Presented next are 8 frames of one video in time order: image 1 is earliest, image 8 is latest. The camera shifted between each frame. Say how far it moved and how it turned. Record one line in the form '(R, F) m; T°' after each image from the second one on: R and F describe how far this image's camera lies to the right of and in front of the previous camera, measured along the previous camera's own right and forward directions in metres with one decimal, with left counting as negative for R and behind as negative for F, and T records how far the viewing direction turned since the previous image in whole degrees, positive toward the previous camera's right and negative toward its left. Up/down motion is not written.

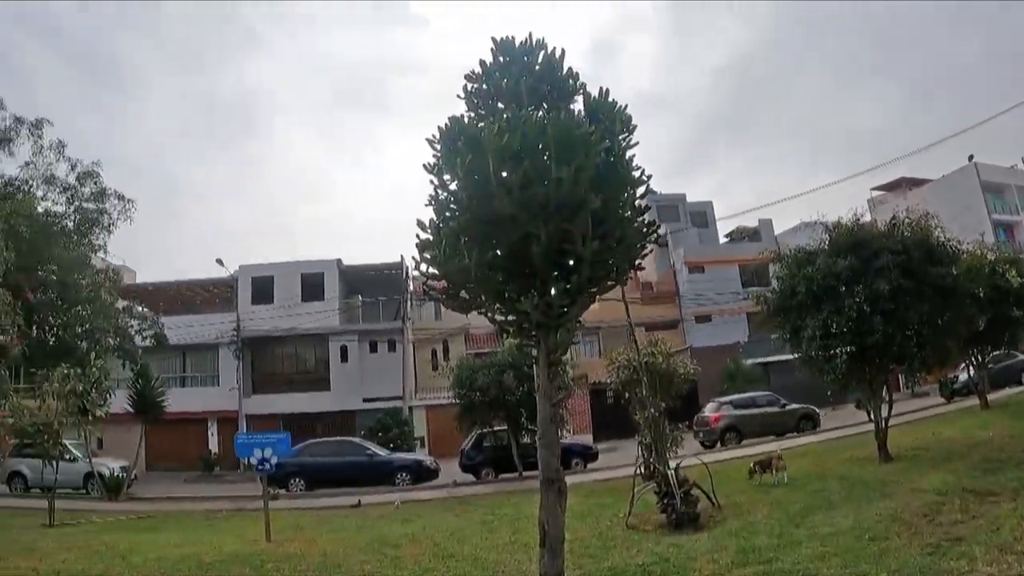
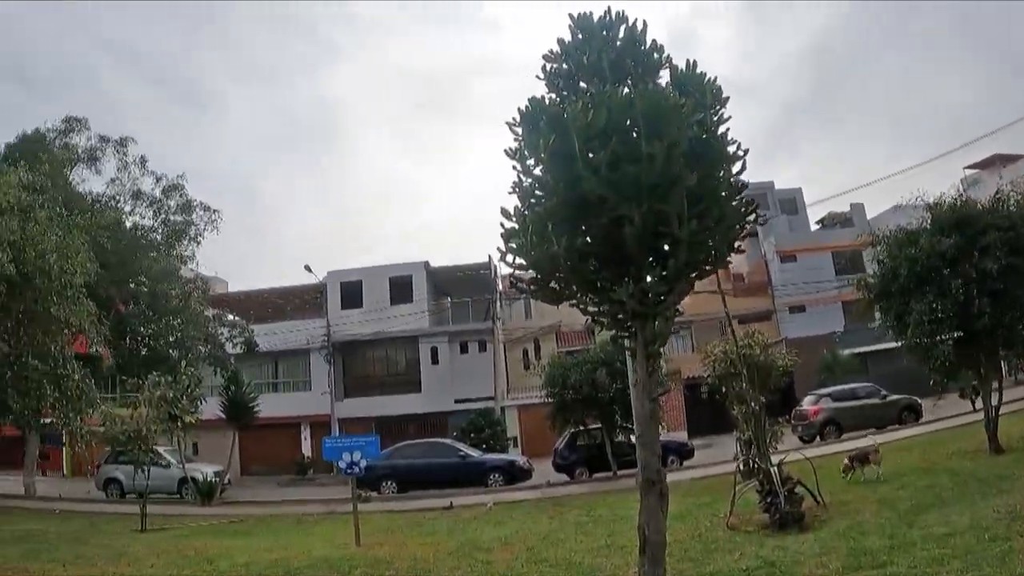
(0.0, +0.6) m; -6°
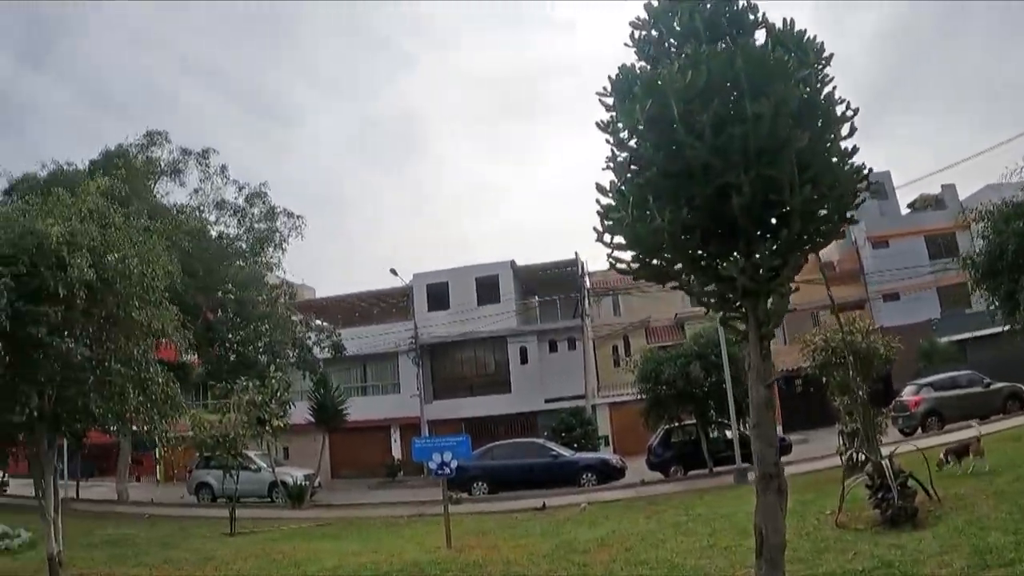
(-0.1, +0.5) m; -5°
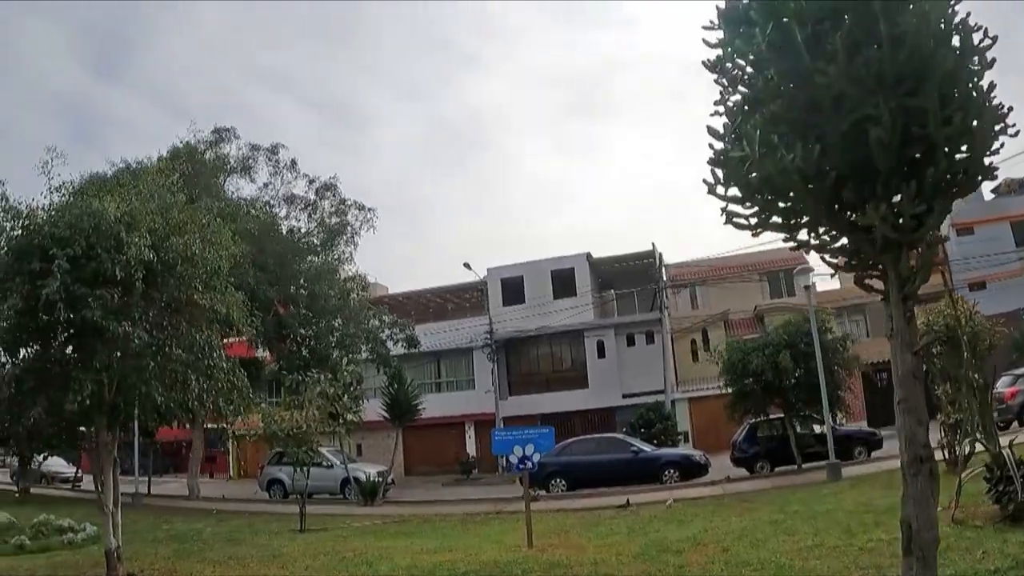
(-0.1, +0.7) m; -5°
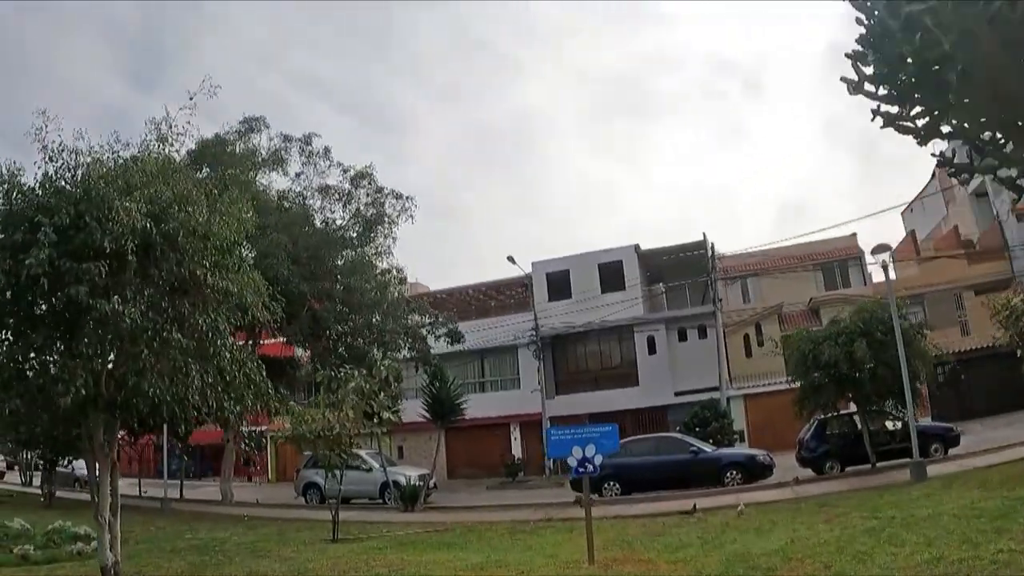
(-0.1, +1.3) m; -3°
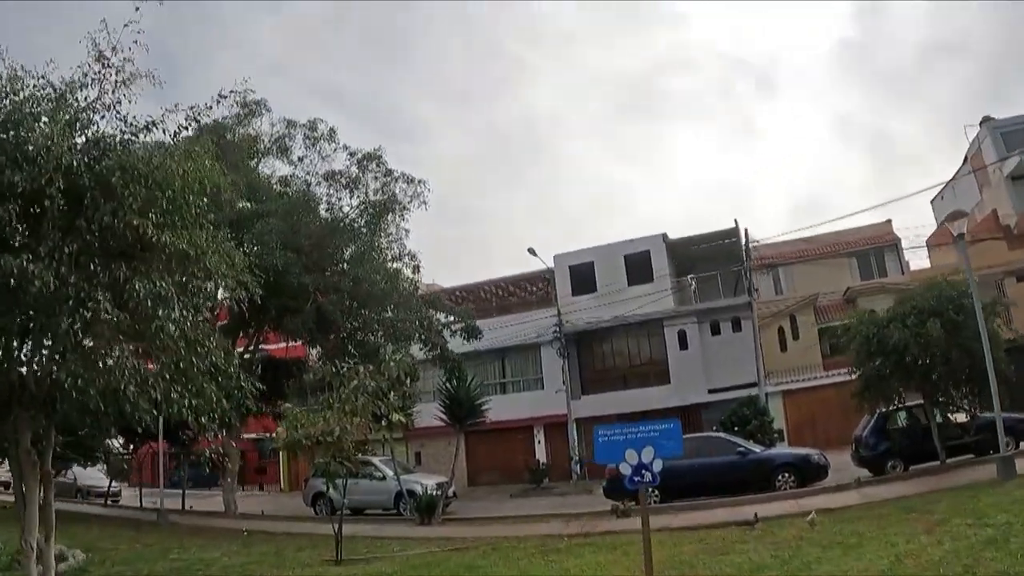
(-0.1, +1.7) m; -1°
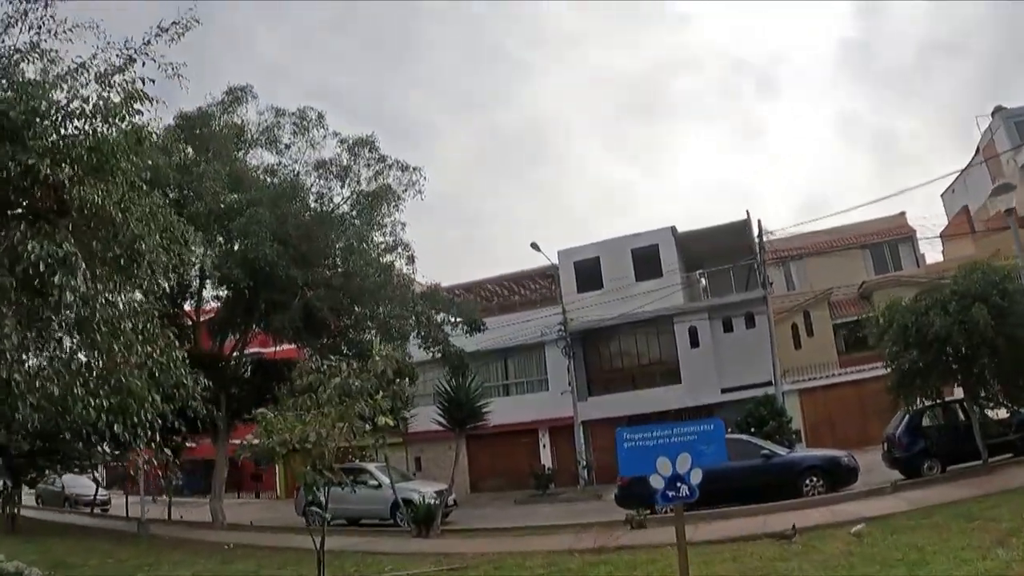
(0.0, +1.3) m; 0°
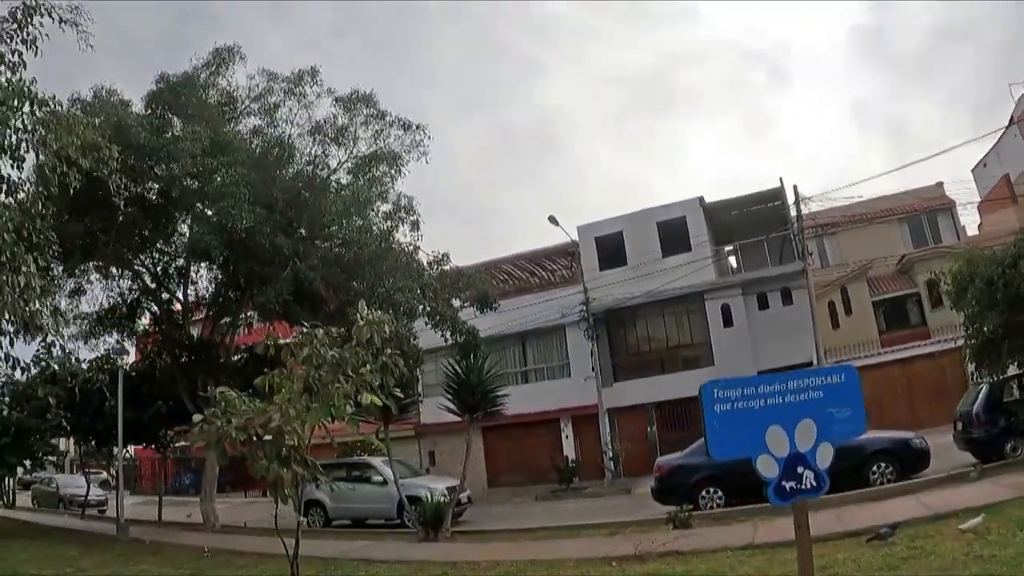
(0.0, +2.0) m; -1°
